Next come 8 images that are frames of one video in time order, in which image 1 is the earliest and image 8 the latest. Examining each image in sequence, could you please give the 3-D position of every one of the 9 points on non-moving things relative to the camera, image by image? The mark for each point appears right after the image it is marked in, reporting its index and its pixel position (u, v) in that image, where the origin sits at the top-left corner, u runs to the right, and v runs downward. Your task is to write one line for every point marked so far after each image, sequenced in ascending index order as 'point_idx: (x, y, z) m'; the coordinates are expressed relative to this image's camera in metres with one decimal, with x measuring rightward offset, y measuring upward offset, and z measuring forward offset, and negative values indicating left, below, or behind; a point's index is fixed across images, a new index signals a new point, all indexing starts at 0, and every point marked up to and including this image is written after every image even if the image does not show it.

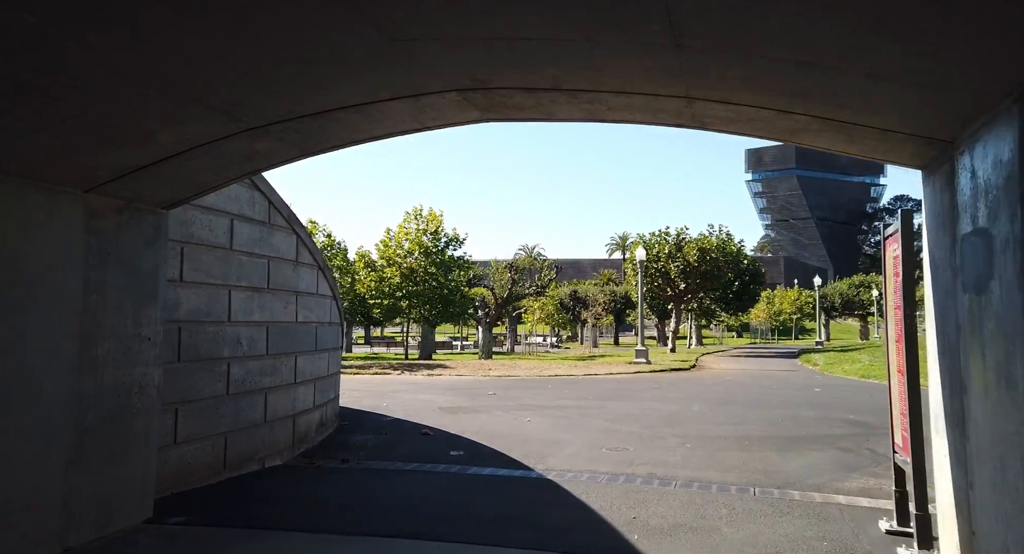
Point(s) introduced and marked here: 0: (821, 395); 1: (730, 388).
0: (+6.4, -2.5, +17.6) m
1: (+4.9, -2.5, +19.2) m
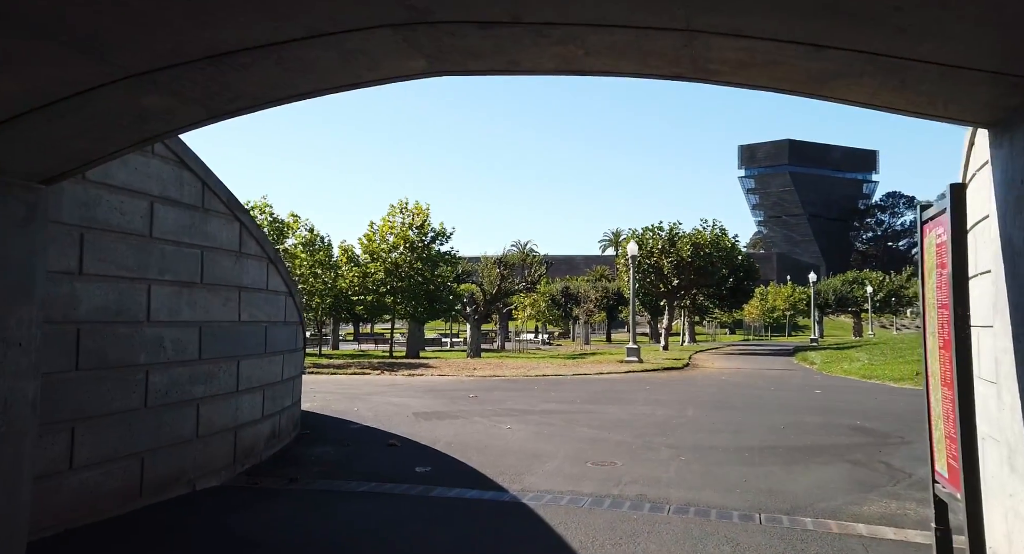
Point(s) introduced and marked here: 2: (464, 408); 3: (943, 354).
0: (+6.1, -2.4, +16.7) m
1: (+4.6, -2.4, +18.3) m
2: (-0.7, -2.0, +12.8) m
3: (+2.6, -0.4, +4.9) m
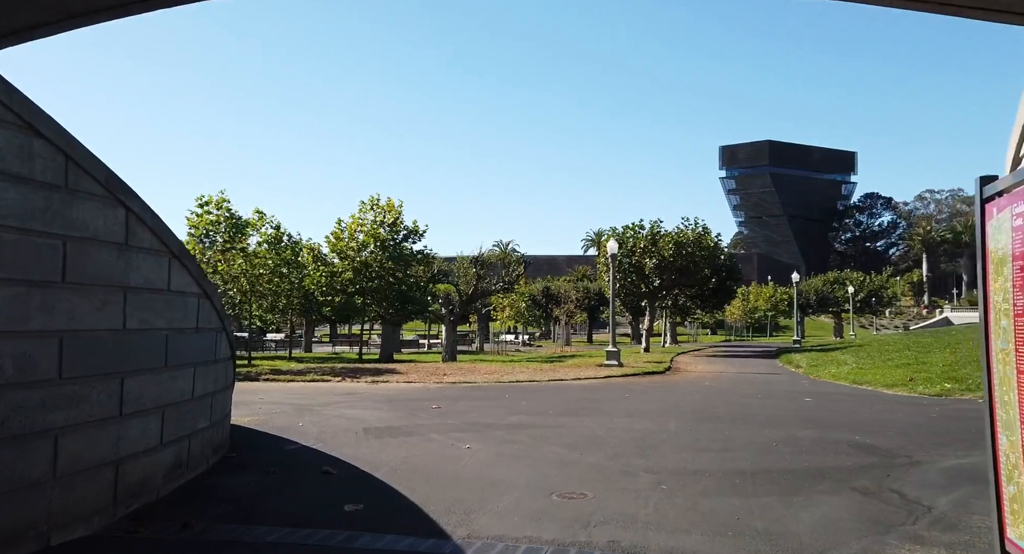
0: (+5.5, -2.4, +15.5) m
1: (+4.0, -2.4, +17.0) m
2: (-1.3, -2.0, +11.4) m
3: (+2.2, -0.4, +3.6) m
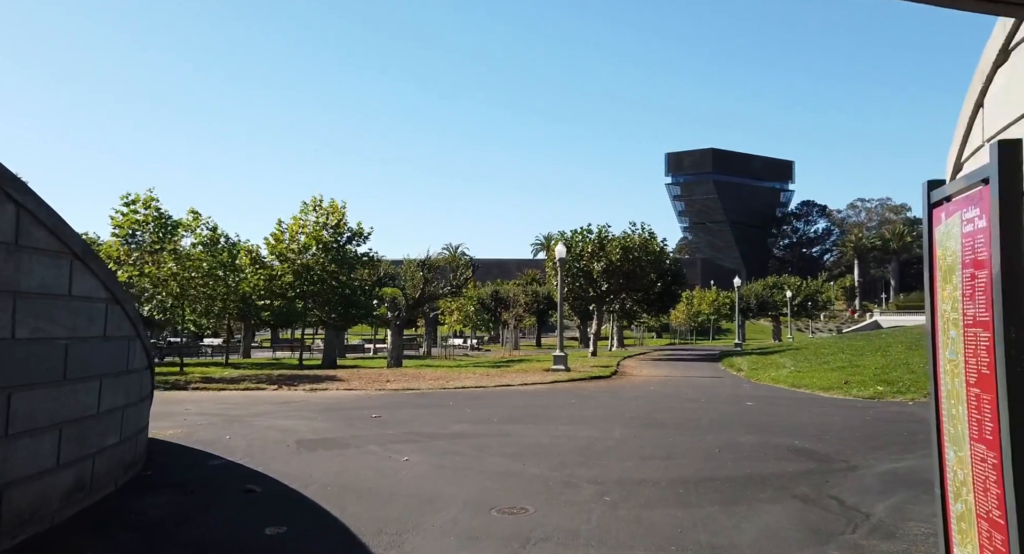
0: (+4.5, -2.5, +15.5) m
1: (+2.9, -2.5, +16.9) m
2: (-2.0, -2.0, +11.0) m
3: (+1.9, -0.5, +3.5) m
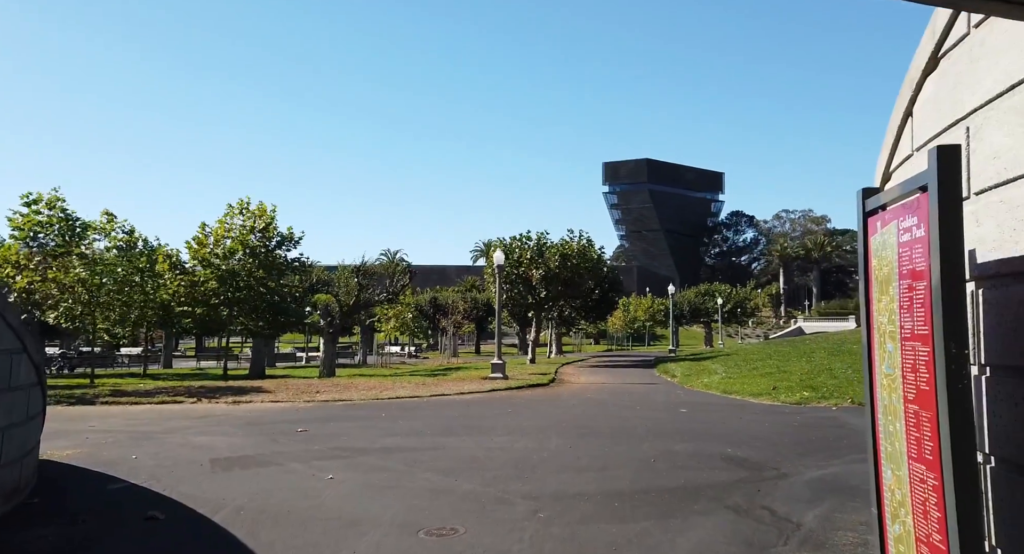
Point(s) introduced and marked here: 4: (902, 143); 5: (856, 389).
0: (+3.3, -2.6, +15.5) m
1: (+1.6, -2.6, +16.8) m
2: (-2.9, -2.2, +10.6) m
3: (+1.6, -0.5, +3.4) m
4: (+2.2, +0.8, +4.8) m
5: (+8.1, -2.6, +19.8) m
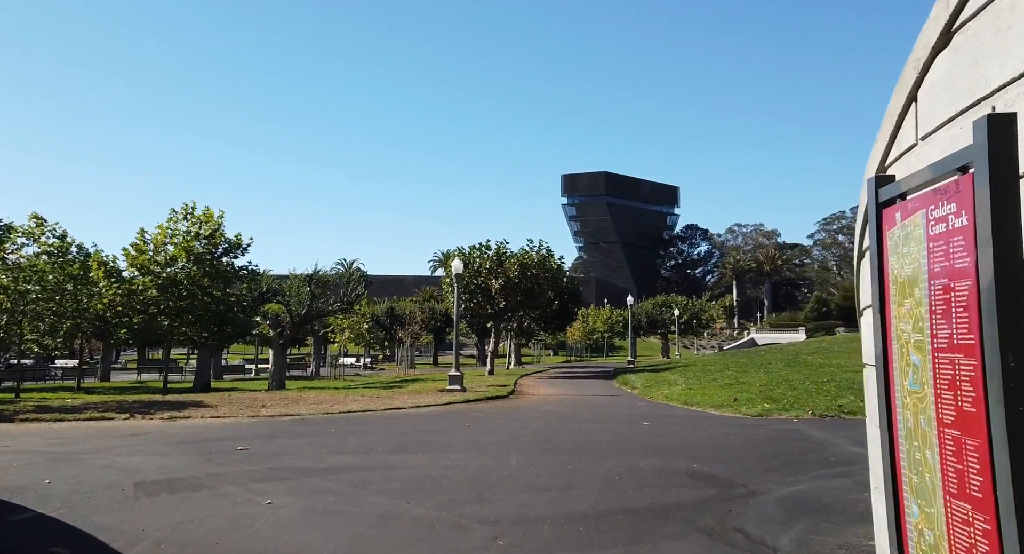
0: (+2.5, -2.8, +15.0) m
1: (+0.7, -2.8, +16.2) m
2: (-3.4, -2.2, +9.8) m
3: (+1.5, -0.5, +2.8) m
4: (+2.0, +0.7, +4.3) m
5: (+7.1, -2.9, +19.5) m
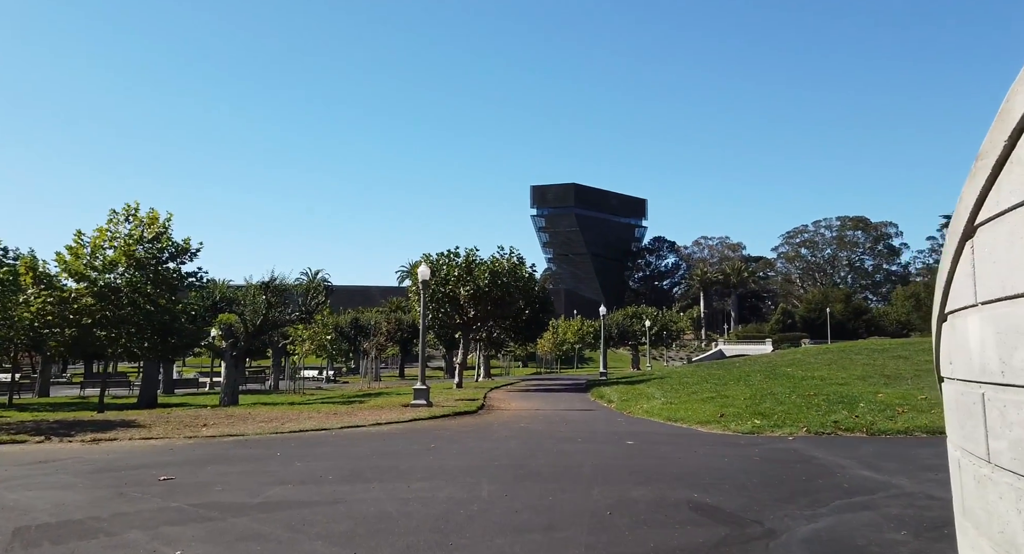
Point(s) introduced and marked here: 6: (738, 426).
0: (+2.1, -2.8, +13.5) m
1: (+0.2, -2.9, +14.7) m
2: (-3.7, -2.2, +8.1) m
3: (+1.4, -0.4, +1.3) m
4: (+1.9, +0.8, +2.8) m
5: (+6.4, -3.0, +18.2) m
6: (+4.6, -3.0, +17.0) m
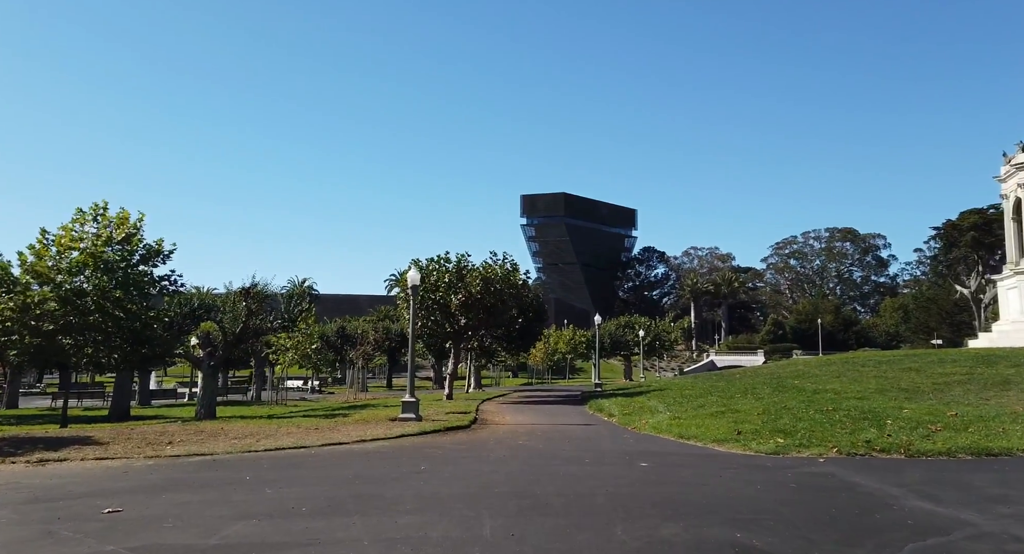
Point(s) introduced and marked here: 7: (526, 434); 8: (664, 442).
0: (+2.1, -2.8, +11.9) m
1: (+0.3, -2.9, +13.1) m
2: (-3.6, -2.1, +6.5) m
3: (+1.6, -0.3, -0.2) m
4: (+2.1, +0.9, +1.3) m
5: (+6.4, -3.1, +16.7) m
6: (+4.6, -3.1, +15.5) m
7: (+0.4, -3.5, +18.9) m
8: (+3.1, -3.3, +17.1) m
